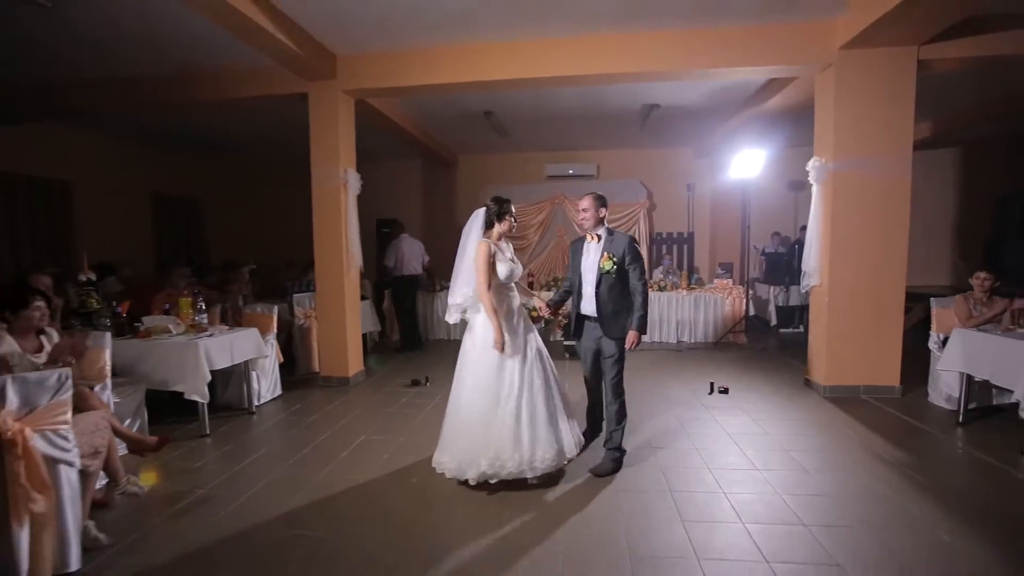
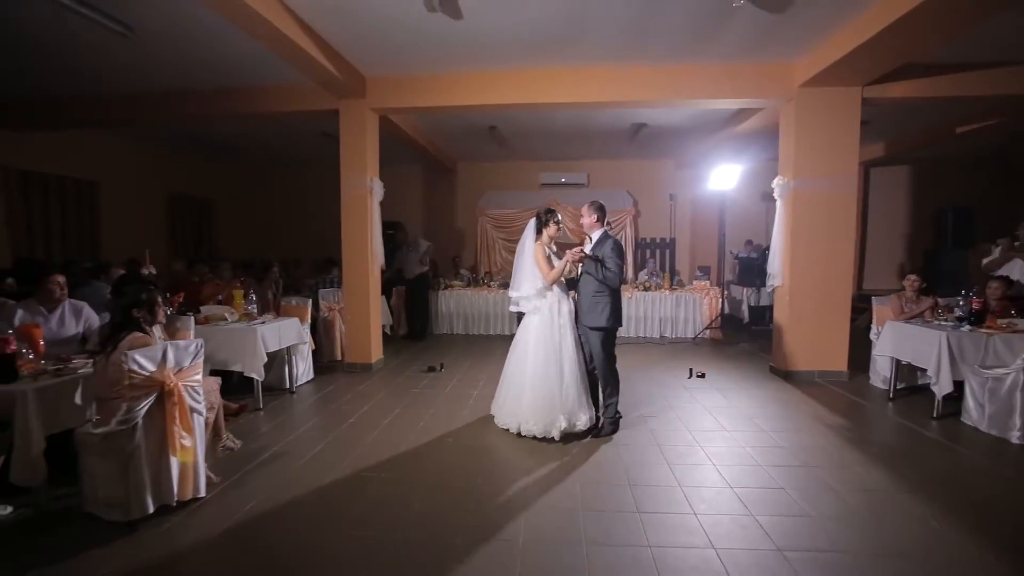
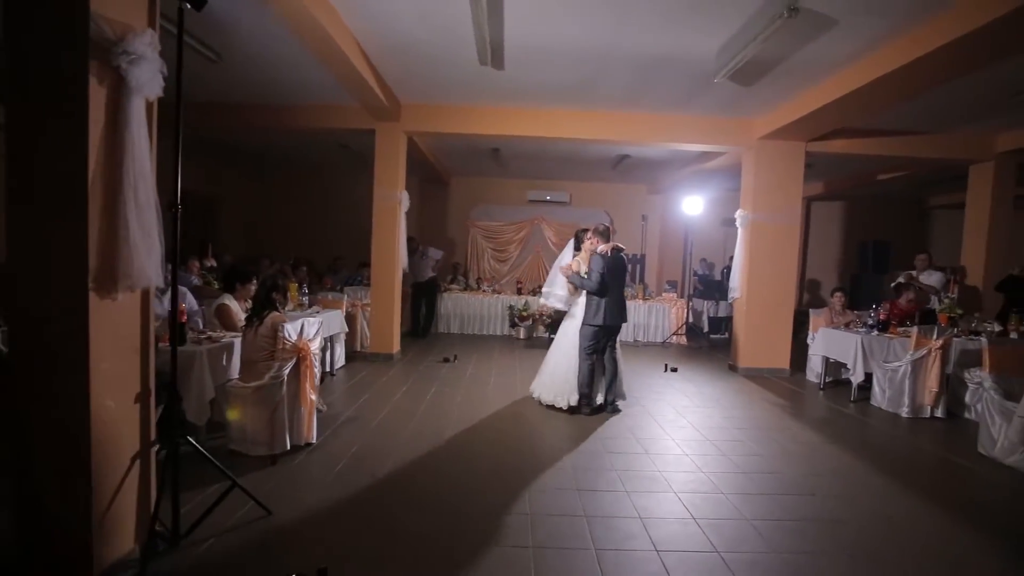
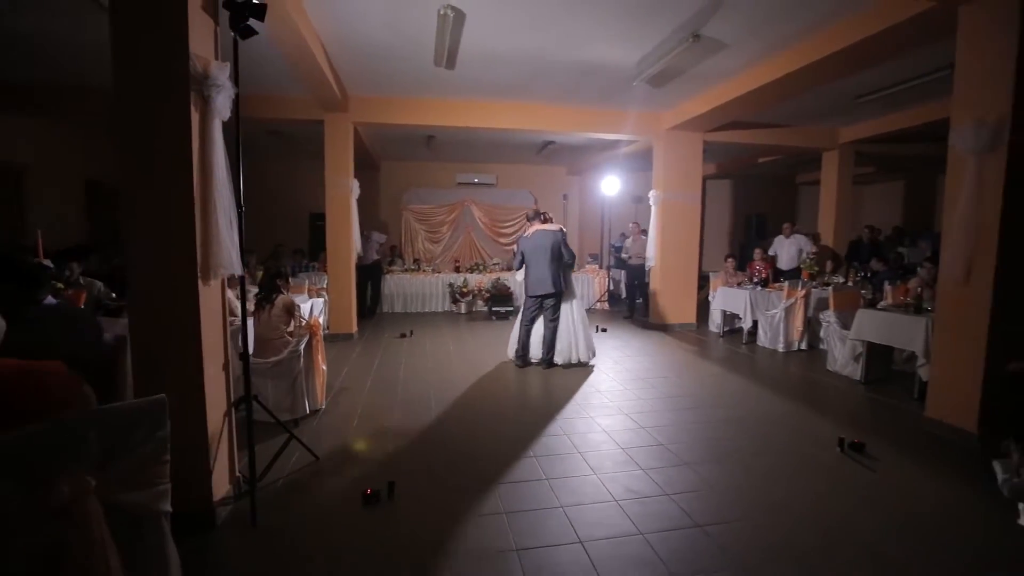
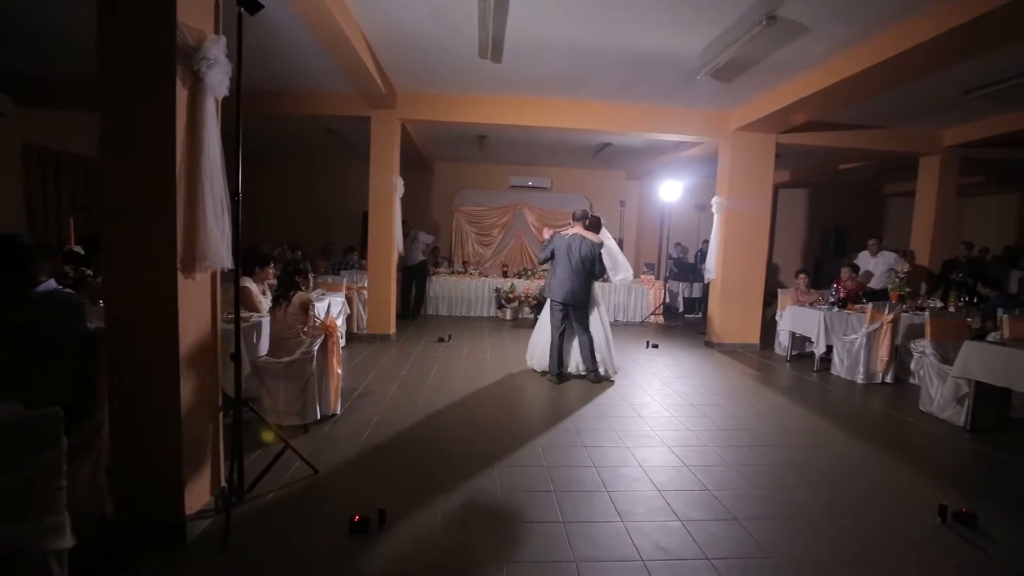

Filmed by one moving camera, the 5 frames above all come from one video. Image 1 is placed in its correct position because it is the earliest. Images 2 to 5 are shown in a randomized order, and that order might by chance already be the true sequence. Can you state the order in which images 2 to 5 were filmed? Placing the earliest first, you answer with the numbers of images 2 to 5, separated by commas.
2, 3, 5, 4
